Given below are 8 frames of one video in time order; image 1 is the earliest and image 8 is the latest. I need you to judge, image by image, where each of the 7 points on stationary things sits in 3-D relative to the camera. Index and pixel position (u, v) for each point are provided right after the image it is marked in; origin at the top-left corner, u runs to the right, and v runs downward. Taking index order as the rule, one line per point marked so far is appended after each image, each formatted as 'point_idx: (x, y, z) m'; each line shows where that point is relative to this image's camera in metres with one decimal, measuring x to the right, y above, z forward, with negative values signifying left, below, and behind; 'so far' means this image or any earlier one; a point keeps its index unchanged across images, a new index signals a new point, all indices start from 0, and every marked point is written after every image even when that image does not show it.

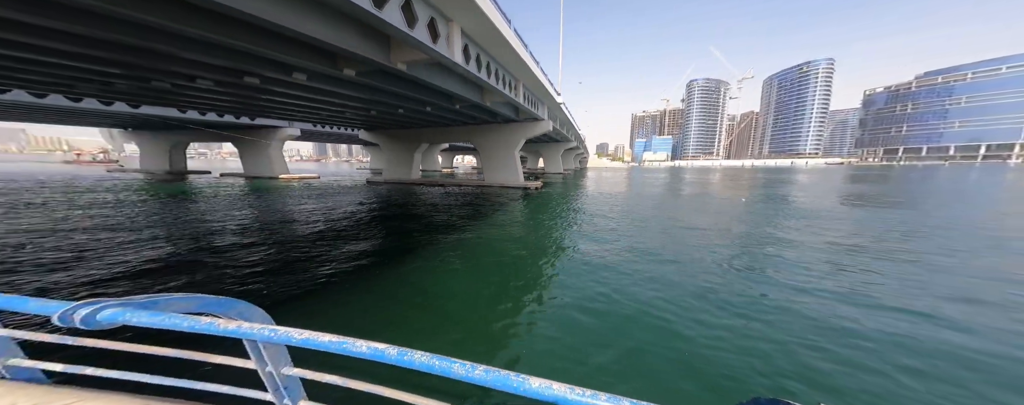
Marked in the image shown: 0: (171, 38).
0: (-8.3, +3.4, +6.8) m
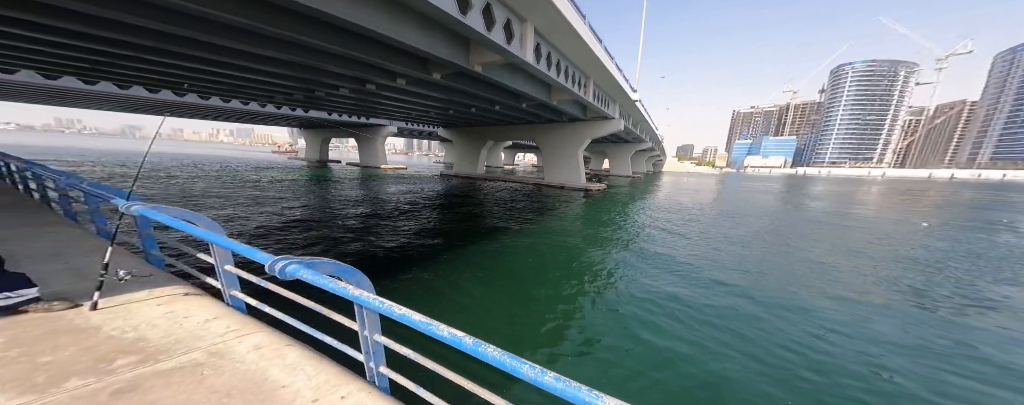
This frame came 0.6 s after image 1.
0: (-6.1, +4.5, +9.1) m
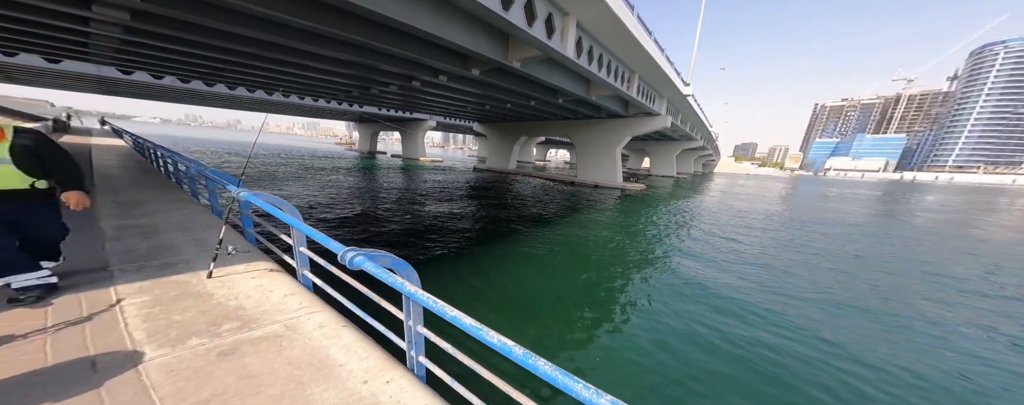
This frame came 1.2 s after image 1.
0: (-4.6, +5.1, +9.8) m
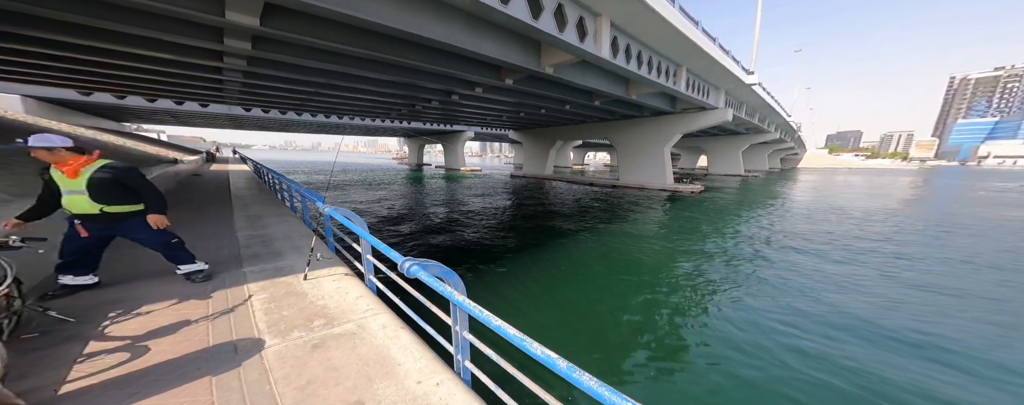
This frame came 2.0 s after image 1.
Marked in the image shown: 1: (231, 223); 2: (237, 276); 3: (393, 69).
0: (-3.0, +5.0, +10.5) m
1: (-7.1, -0.4, +7.6) m
2: (-4.7, -1.2, +4.9) m
3: (-3.8, +4.7, +10.0) m
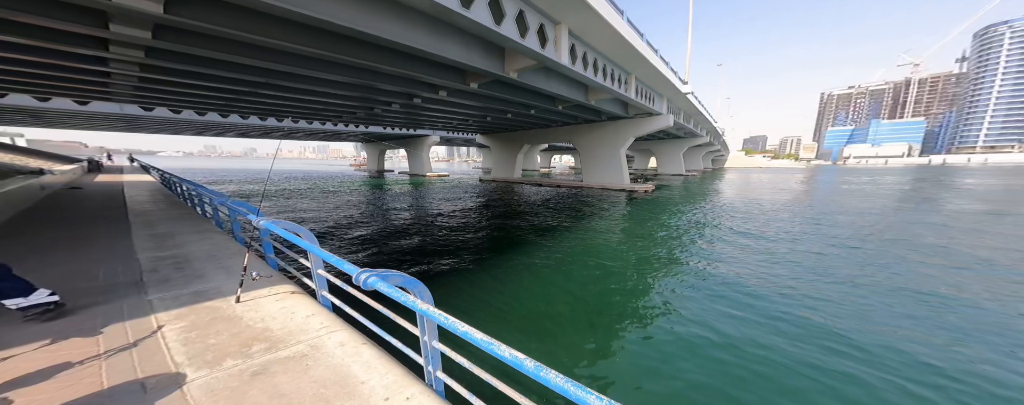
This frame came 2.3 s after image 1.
0: (-4.6, +4.6, +10.1) m
1: (-7.8, -0.8, +6.1) m
2: (-5.0, -1.4, +3.9) m
3: (-5.3, +4.2, +9.4) m
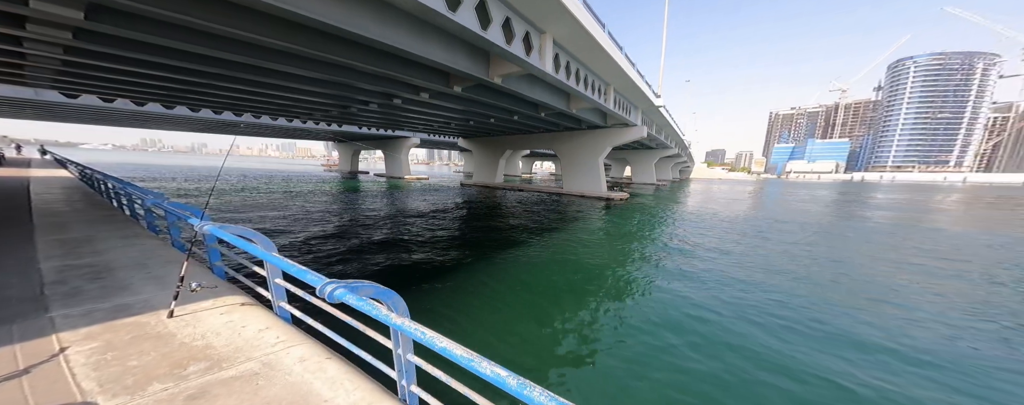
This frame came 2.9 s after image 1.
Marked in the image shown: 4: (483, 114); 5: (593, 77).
0: (-5.4, +4.3, +9.8) m
1: (-8.2, -0.8, +5.1) m
2: (-5.1, -1.3, +3.2) m
3: (-6.0, +4.0, +8.9) m
4: (-1.7, +4.6, +16.1) m
5: (+2.8, +4.5, +11.4) m
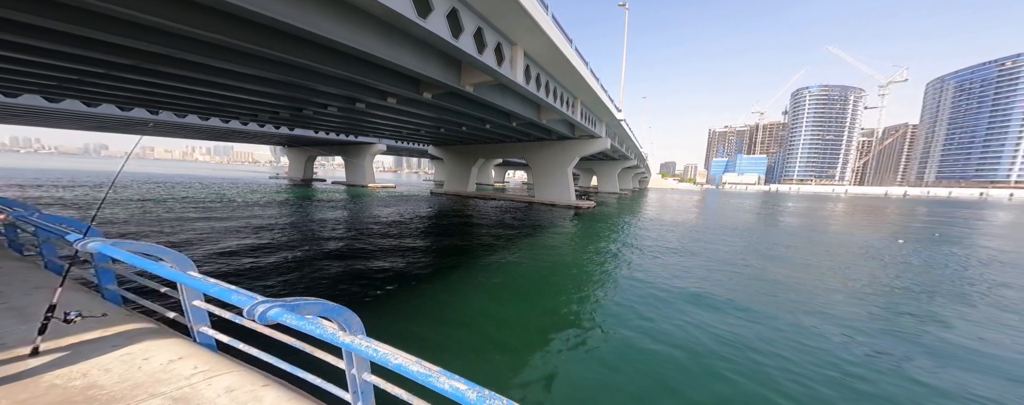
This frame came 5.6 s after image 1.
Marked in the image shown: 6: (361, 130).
0: (-6.5, +3.7, +9.0) m
1: (-8.4, -1.0, +3.5) m
2: (-5.0, -1.2, +2.1) m
3: (-7.0, +3.5, +8.1) m
4: (-4.0, +3.6, +15.8) m
5: (+1.3, +3.9, +12.0) m
6: (-11.2, +3.7, +19.3) m
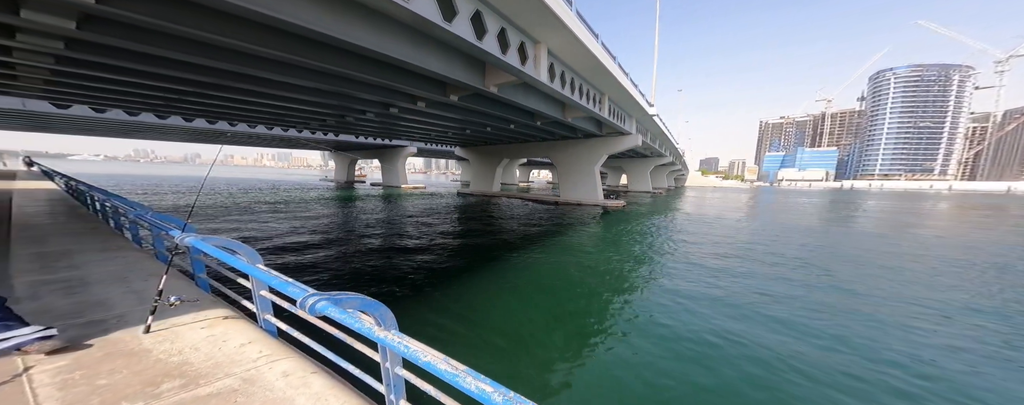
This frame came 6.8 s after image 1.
0: (-5.5, +4.0, +9.8) m
1: (-8.2, -1.0, +4.9) m
2: (-5.1, -1.4, +3.1) m
3: (-6.1, +3.7, +9.0) m
4: (-2.0, +4.1, +16.2) m
5: (+2.7, +4.2, +11.6) m
6: (-8.5, +4.5, +20.7) m
